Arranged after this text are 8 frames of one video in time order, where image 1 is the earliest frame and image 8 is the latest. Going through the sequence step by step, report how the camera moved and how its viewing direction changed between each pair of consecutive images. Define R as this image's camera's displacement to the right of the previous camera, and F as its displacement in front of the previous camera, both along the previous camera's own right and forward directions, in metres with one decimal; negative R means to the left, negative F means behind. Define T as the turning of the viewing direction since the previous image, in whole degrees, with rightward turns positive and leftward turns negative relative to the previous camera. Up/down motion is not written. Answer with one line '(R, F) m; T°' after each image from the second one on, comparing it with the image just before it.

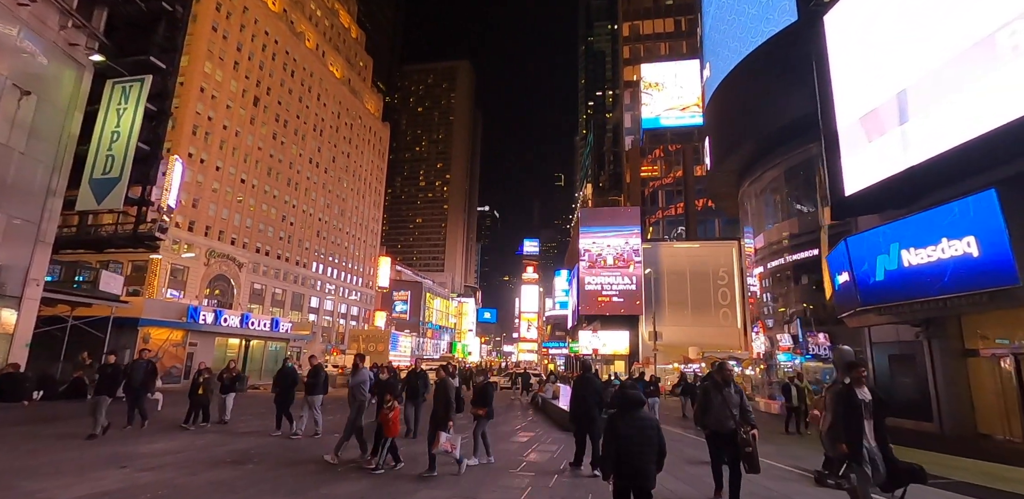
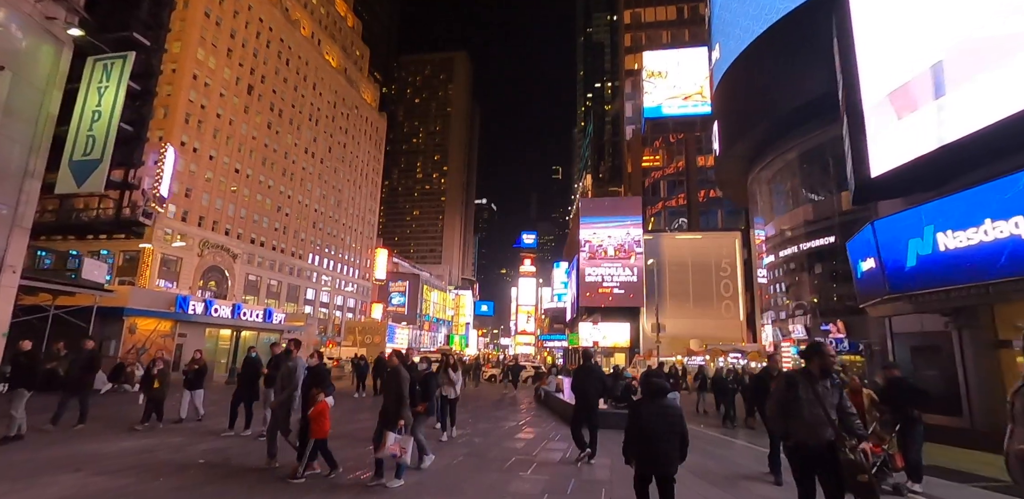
(-0.2, +1.1) m; 0°
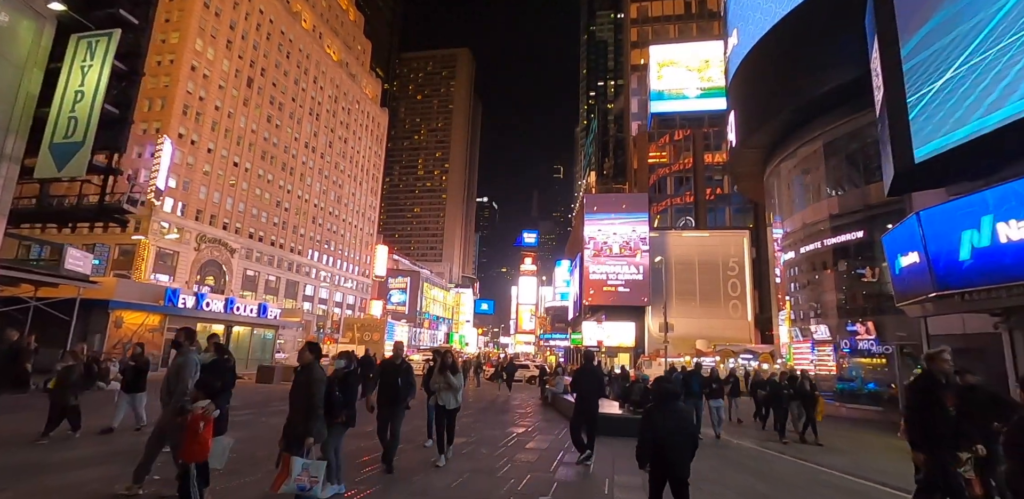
(-0.3, +1.4) m; 0°
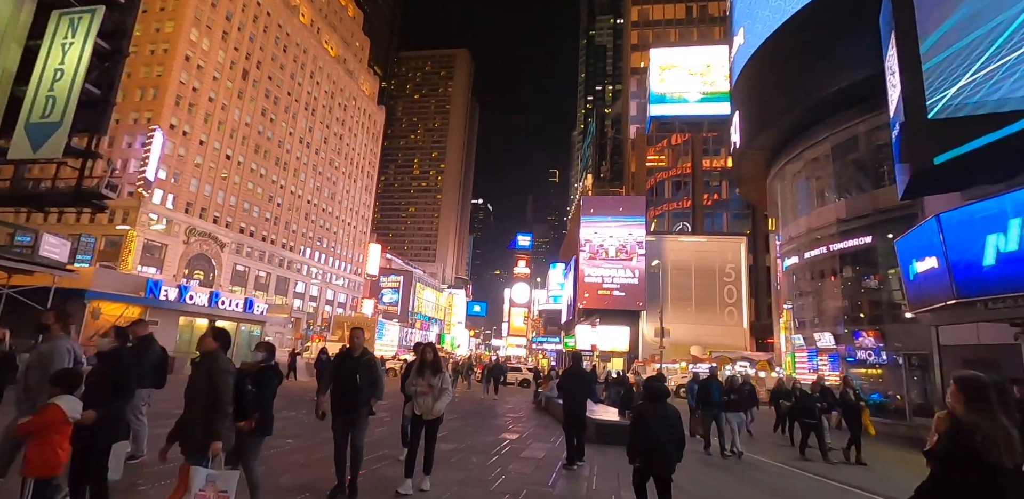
(-0.1, +0.9) m; +1°
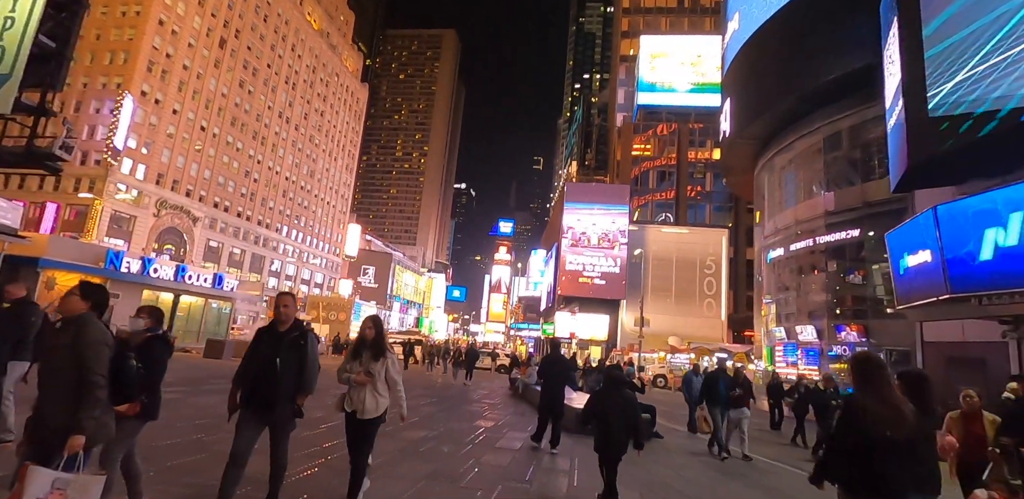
(0.0, +0.8) m; +2°
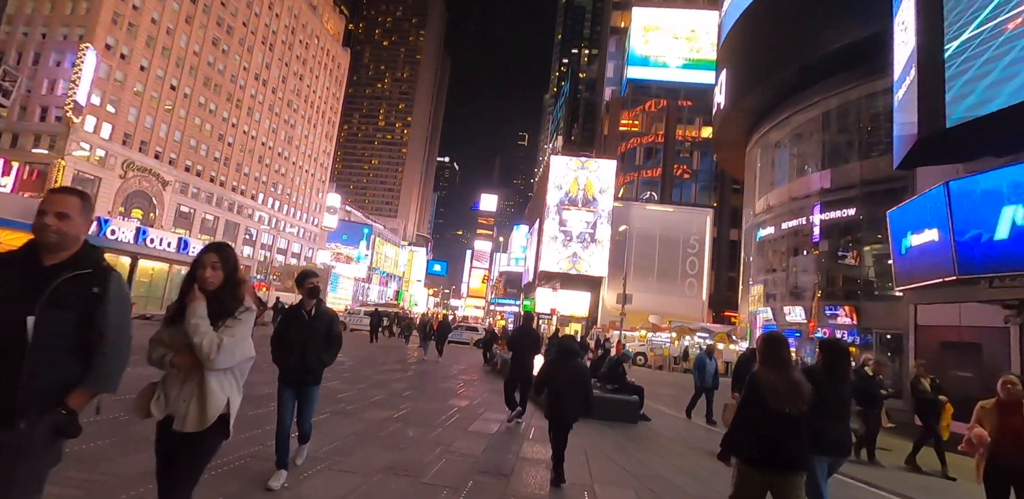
(0.0, +1.2) m; +2°
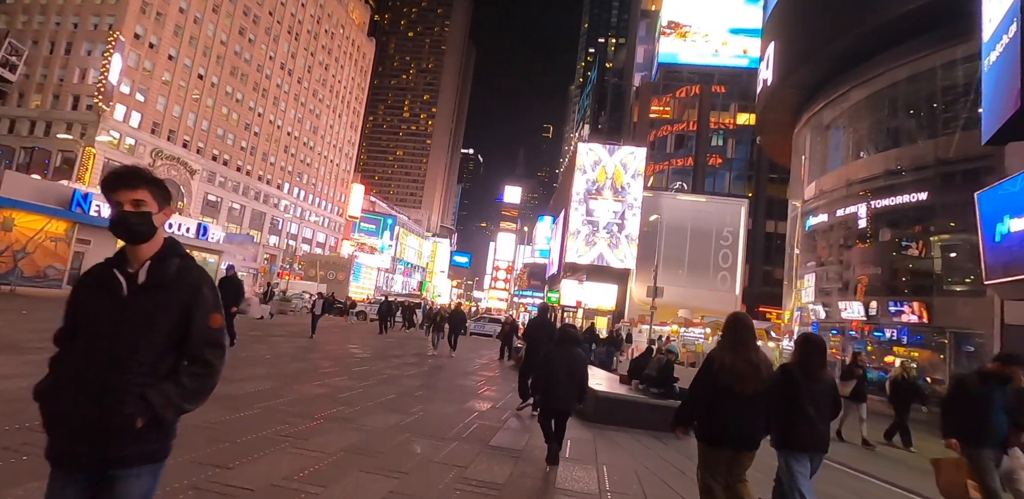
(-0.1, +1.5) m; -3°
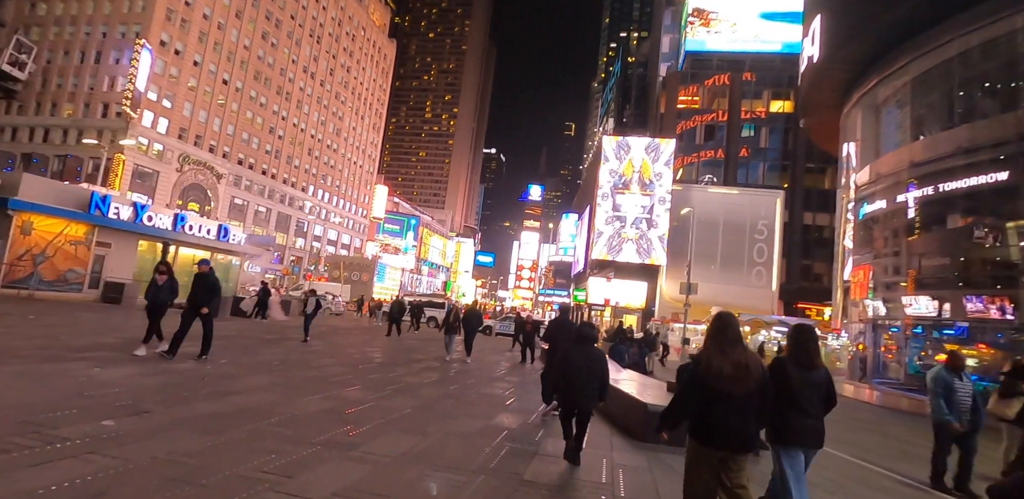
(-0.1, +1.3) m; -3°
